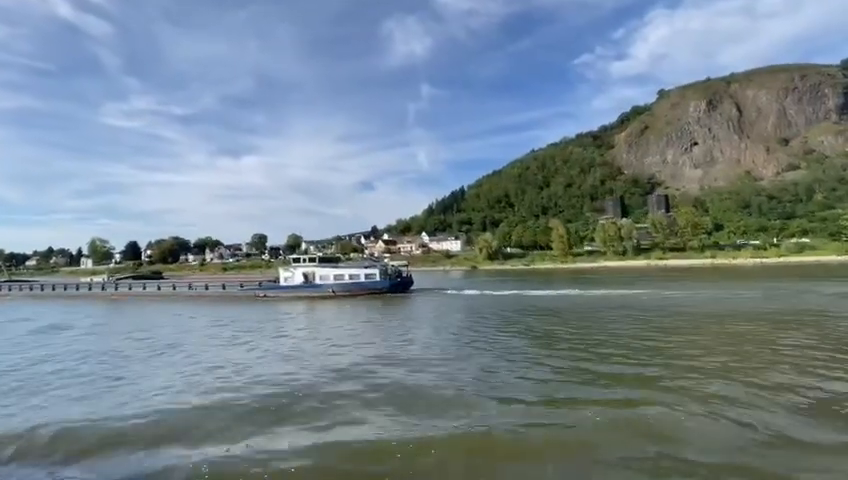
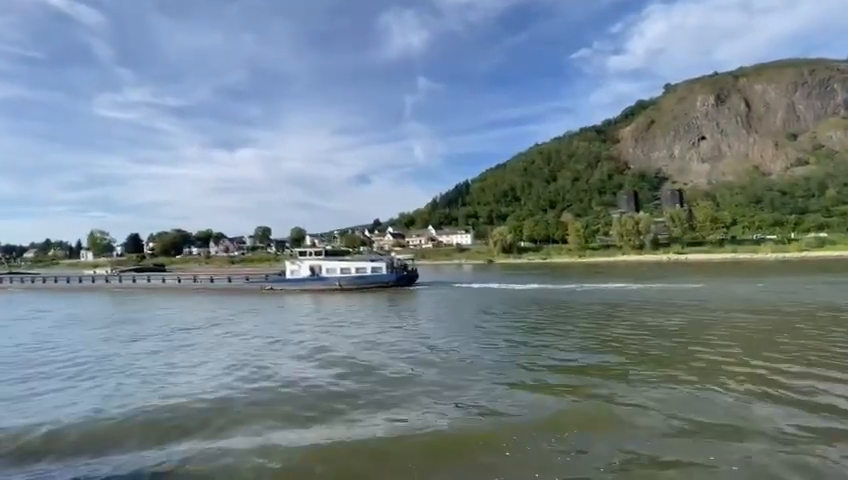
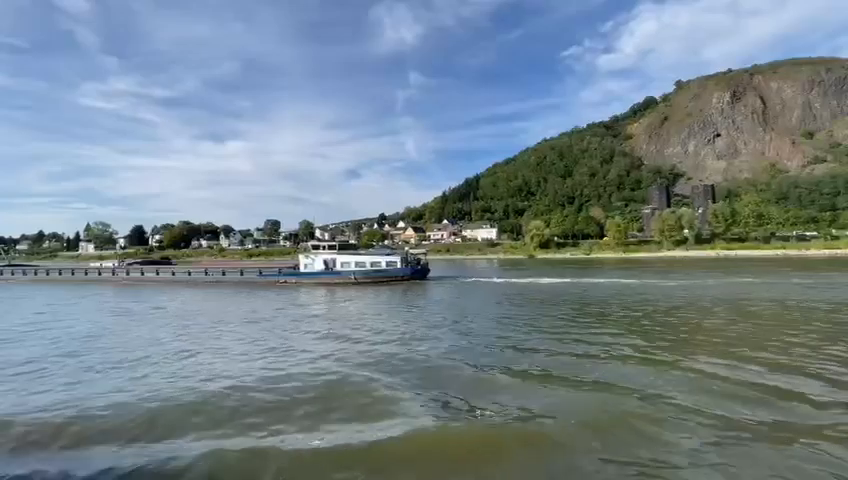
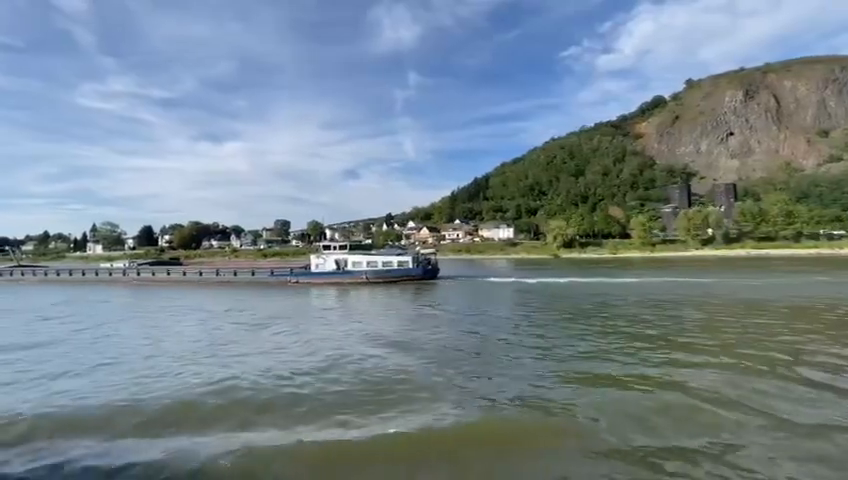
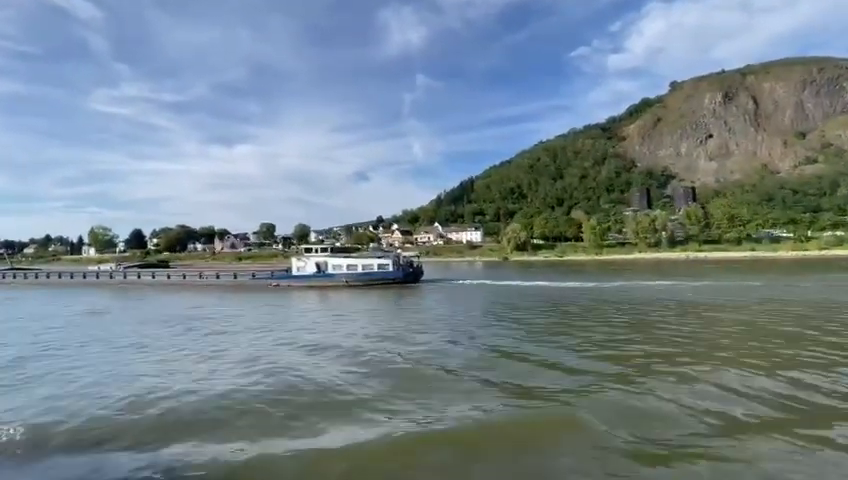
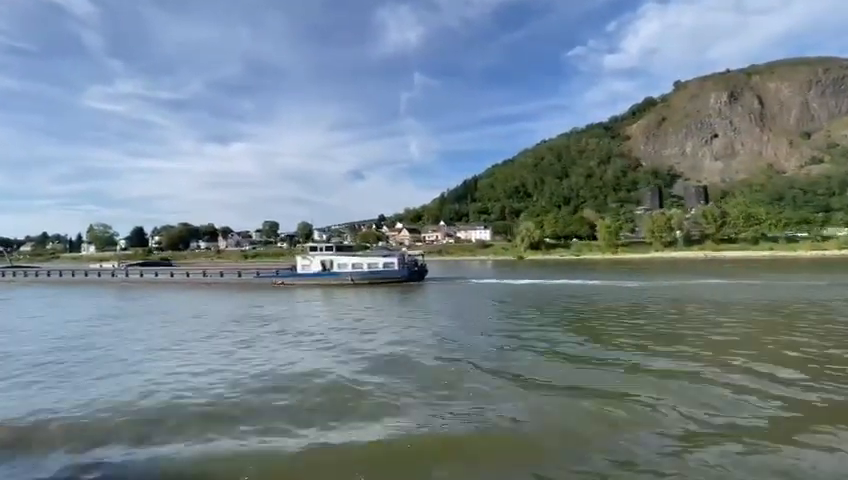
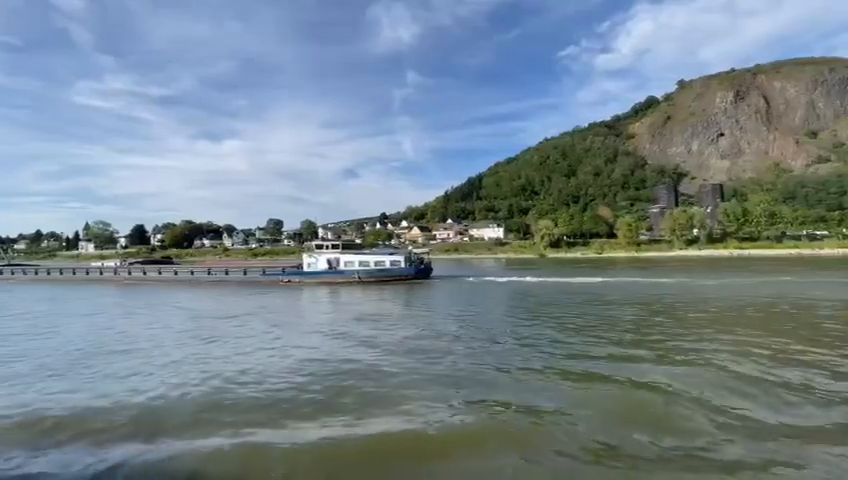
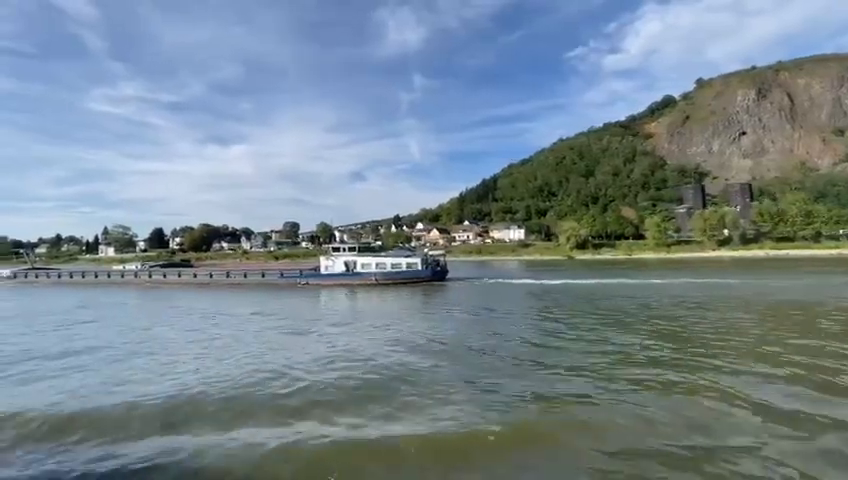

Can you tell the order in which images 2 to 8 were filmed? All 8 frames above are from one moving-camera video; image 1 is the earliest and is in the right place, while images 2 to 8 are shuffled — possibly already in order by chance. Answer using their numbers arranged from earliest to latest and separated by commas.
2, 5, 6, 3, 7, 4, 8
